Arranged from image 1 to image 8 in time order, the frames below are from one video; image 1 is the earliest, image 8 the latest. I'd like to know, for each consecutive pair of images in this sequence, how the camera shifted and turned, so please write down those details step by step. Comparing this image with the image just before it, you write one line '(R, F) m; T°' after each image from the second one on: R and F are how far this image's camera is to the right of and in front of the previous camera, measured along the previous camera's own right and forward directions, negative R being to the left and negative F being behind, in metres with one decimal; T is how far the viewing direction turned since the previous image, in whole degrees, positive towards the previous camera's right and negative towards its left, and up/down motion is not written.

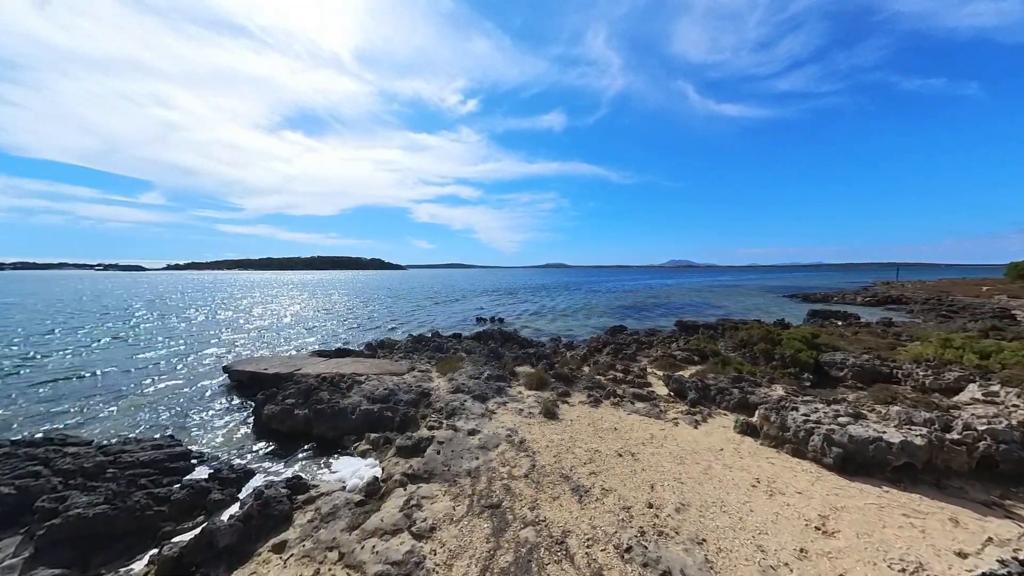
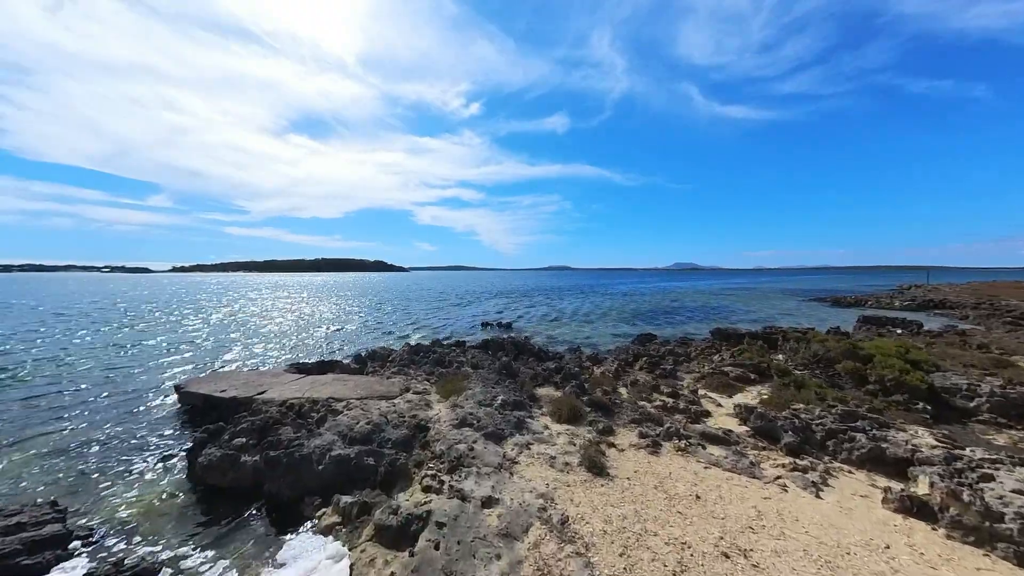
(-0.9, +3.8) m; 0°
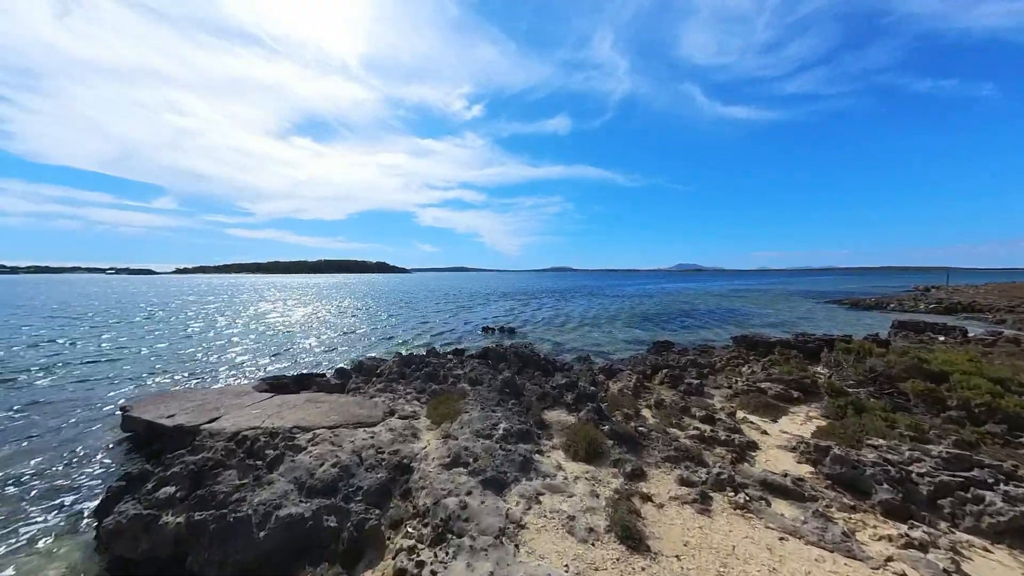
(-0.1, +2.4) m; 0°
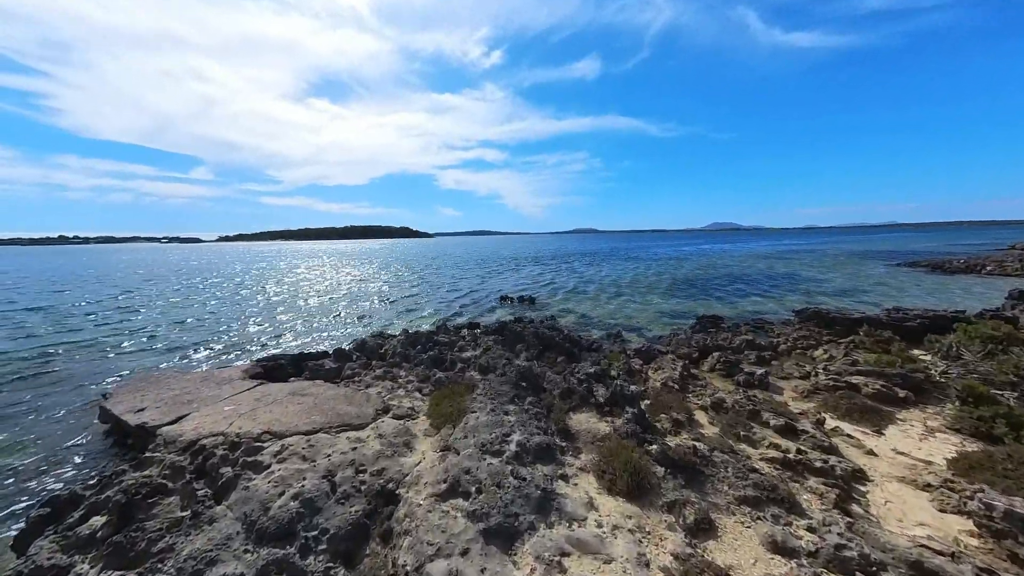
(+0.2, +3.2) m; -5°
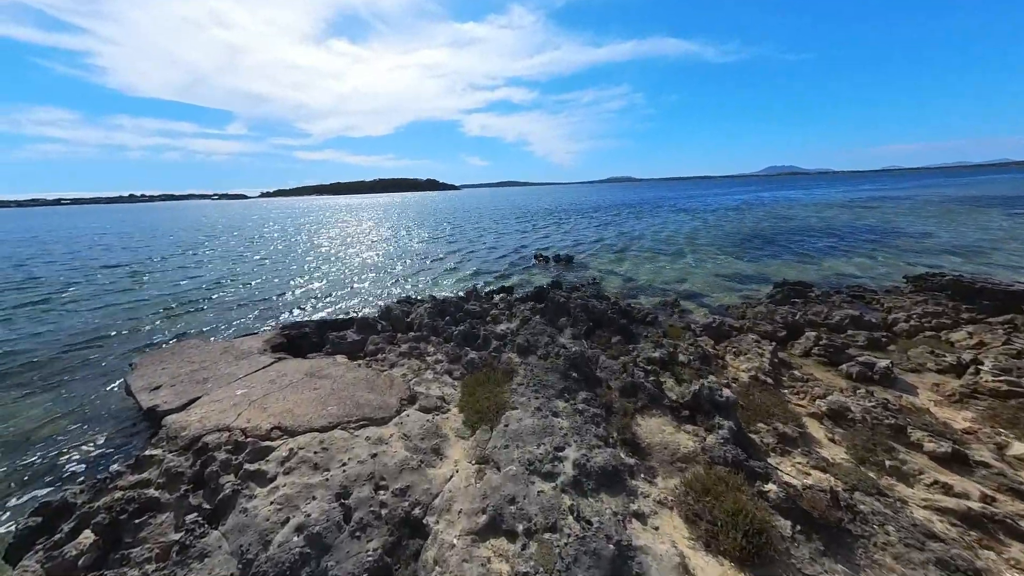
(-0.7, +2.6) m; -5°
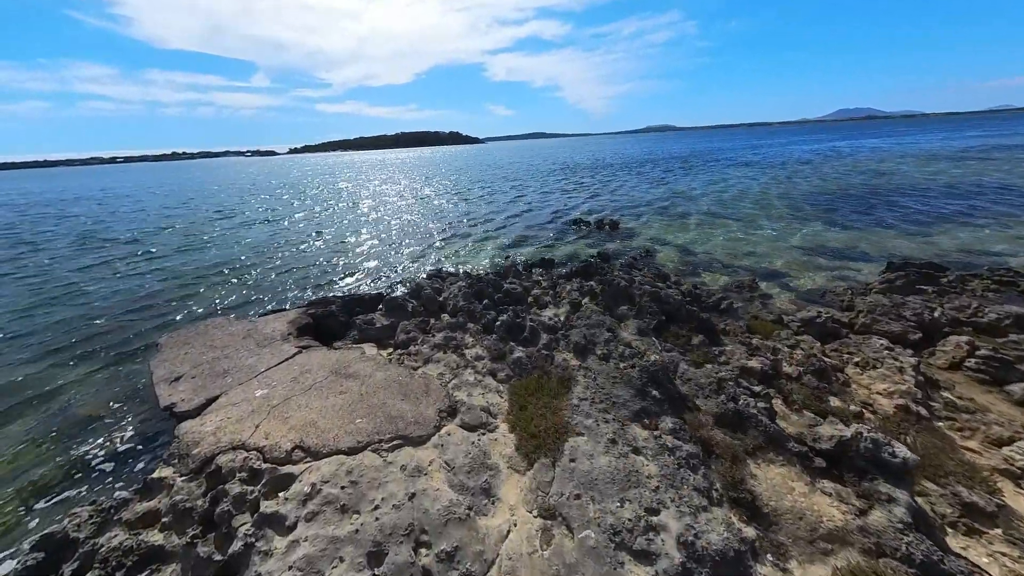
(-1.1, +2.2) m; -5°
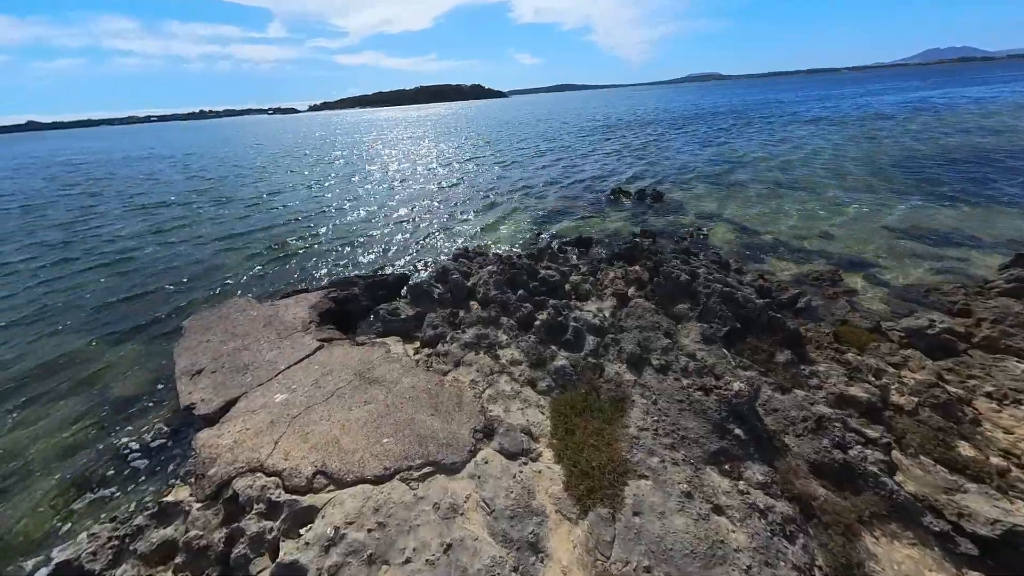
(-0.7, +1.5) m; -4°
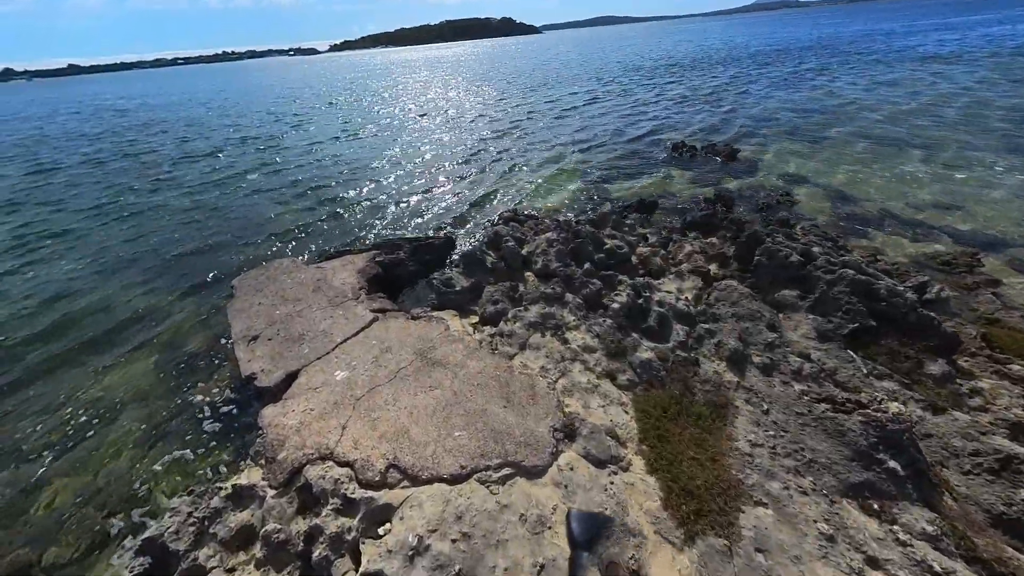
(-1.5, +1.2) m; -4°
